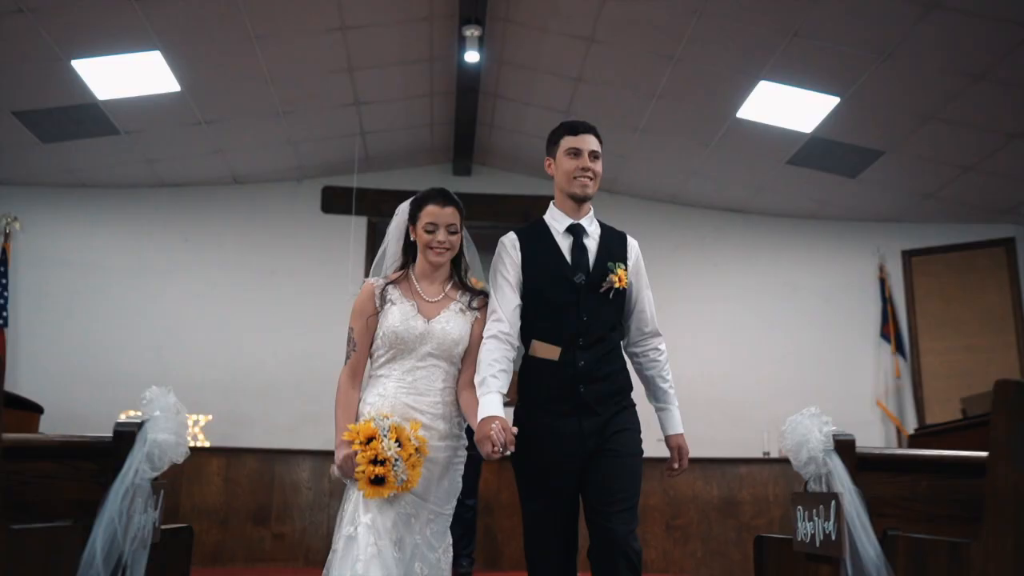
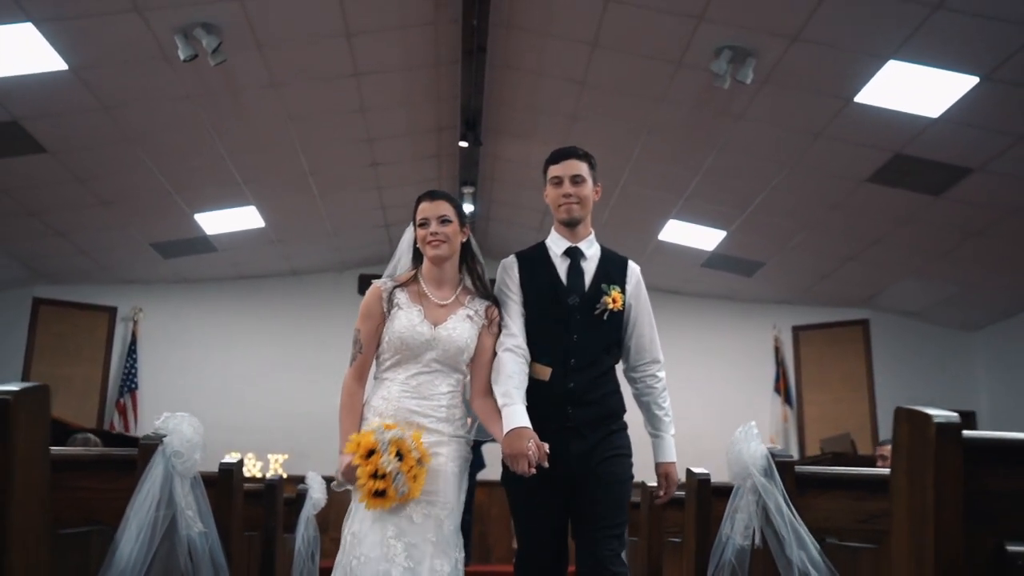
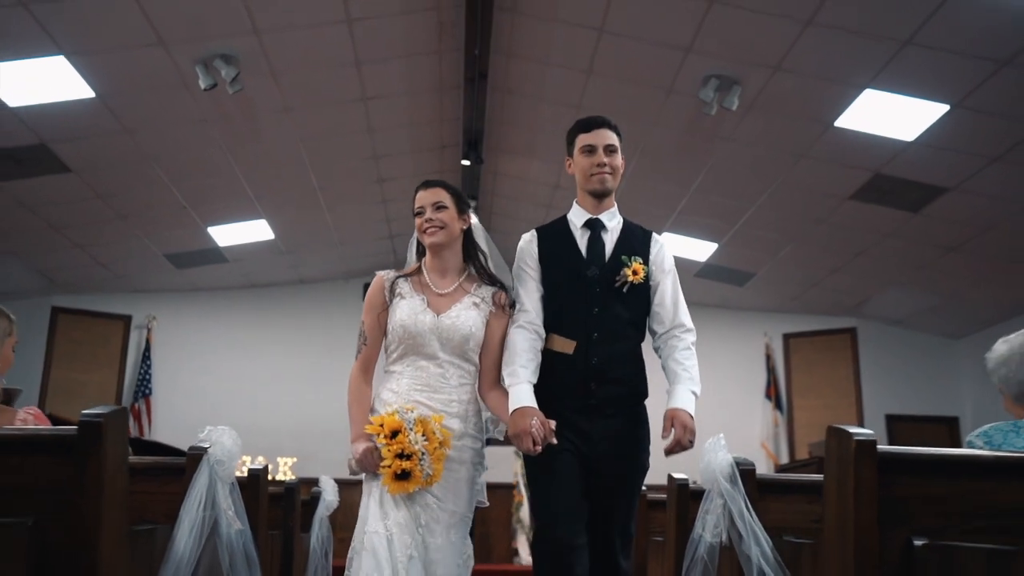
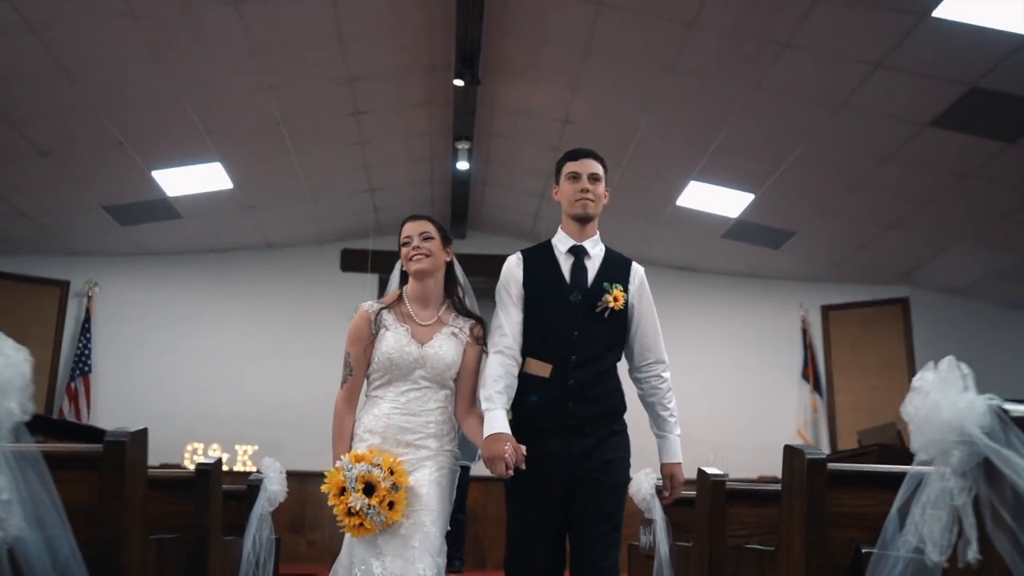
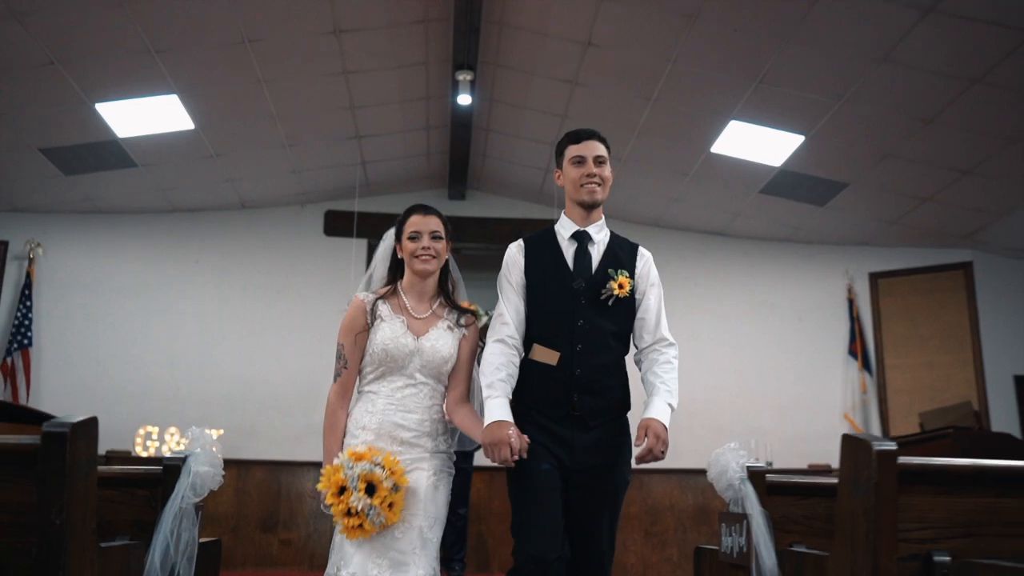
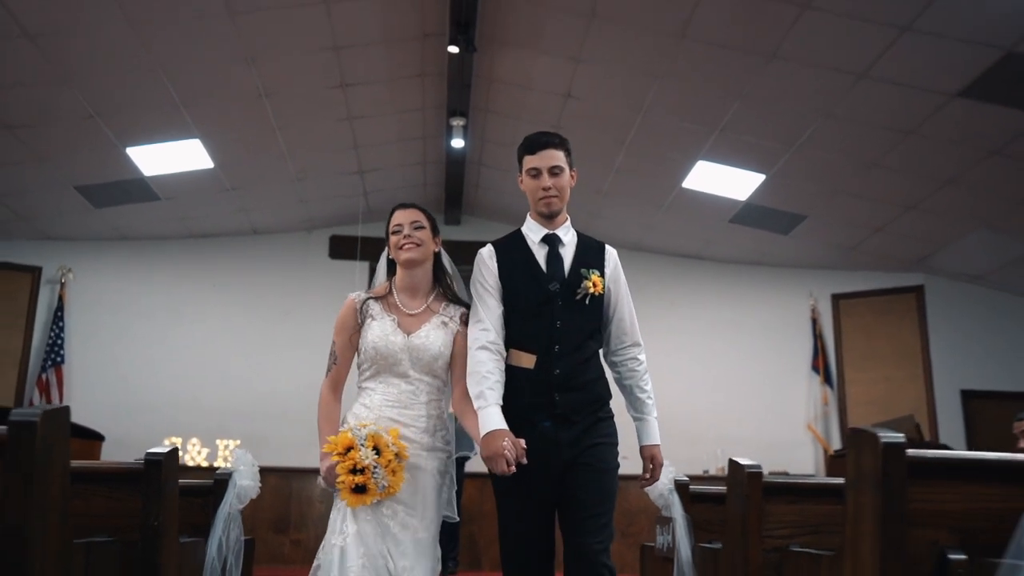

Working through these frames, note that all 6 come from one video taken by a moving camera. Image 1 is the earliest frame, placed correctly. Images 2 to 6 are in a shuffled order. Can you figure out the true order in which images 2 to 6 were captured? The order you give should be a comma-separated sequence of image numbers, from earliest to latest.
5, 6, 4, 2, 3
